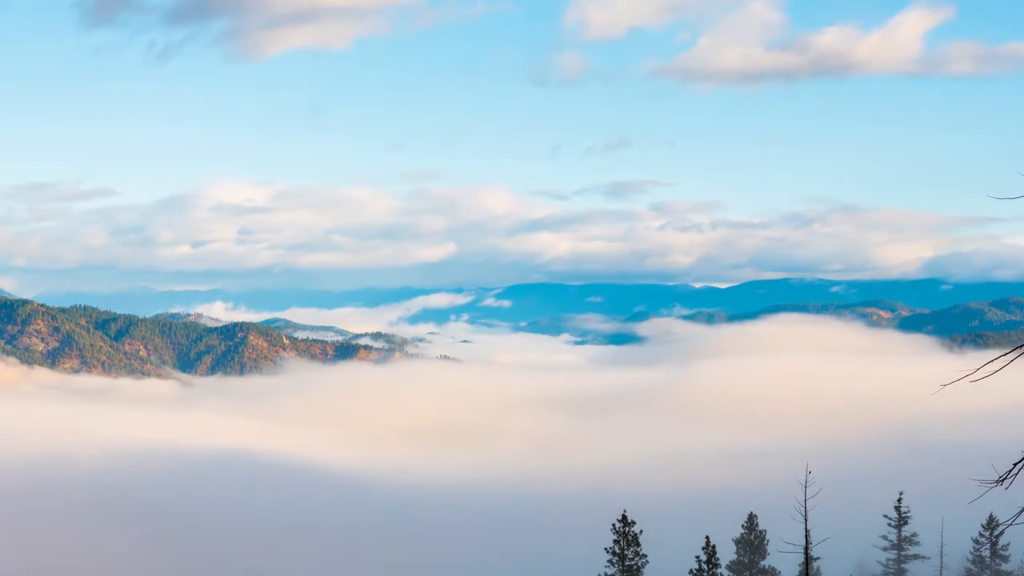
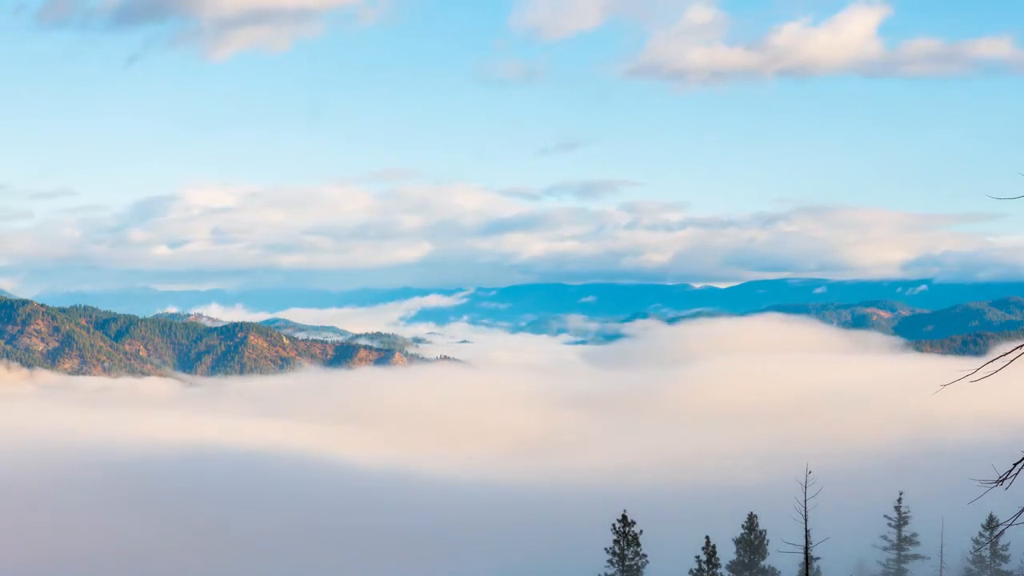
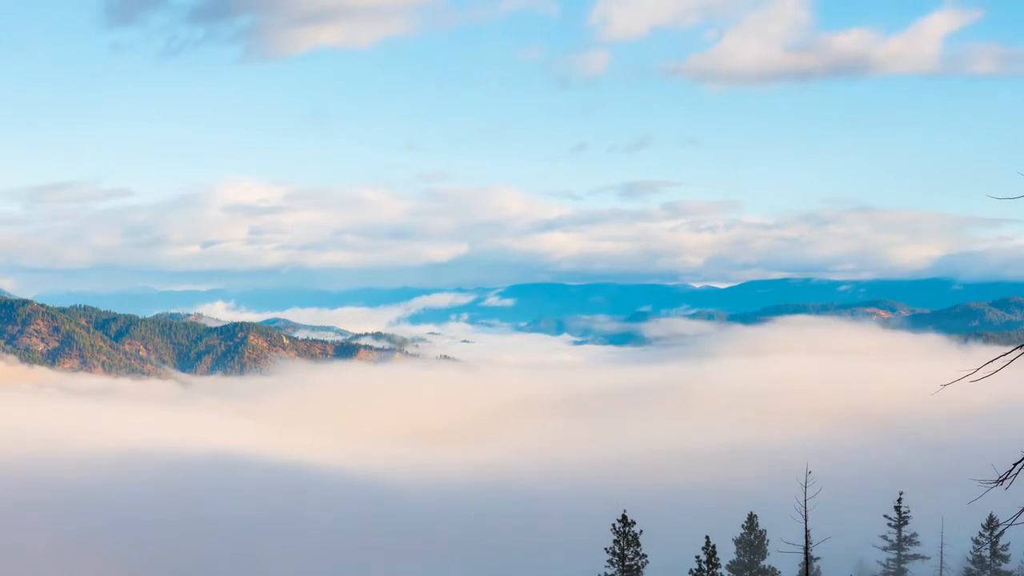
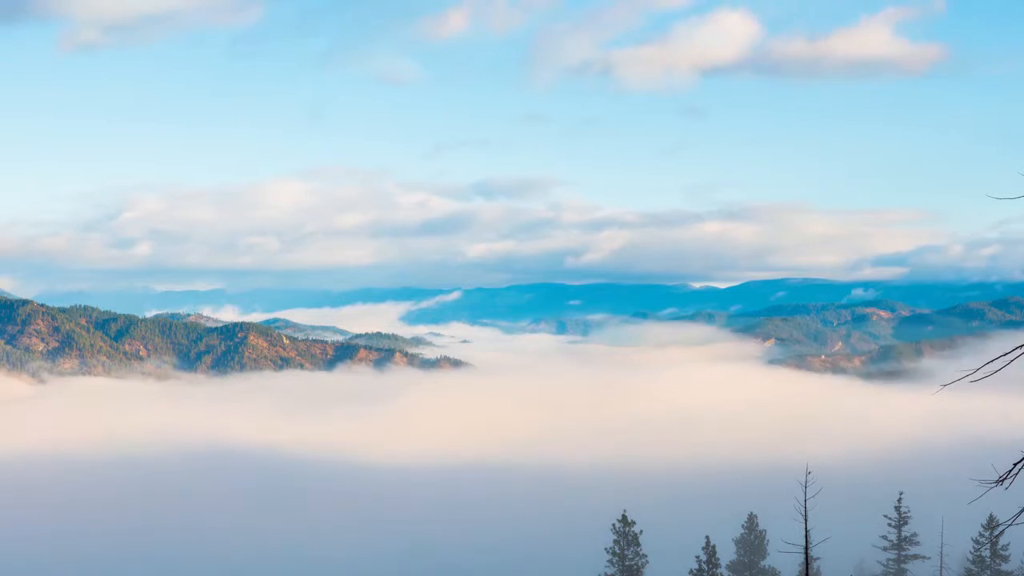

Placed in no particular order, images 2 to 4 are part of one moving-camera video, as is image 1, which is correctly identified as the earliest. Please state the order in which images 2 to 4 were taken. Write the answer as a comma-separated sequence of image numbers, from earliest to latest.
3, 2, 4
